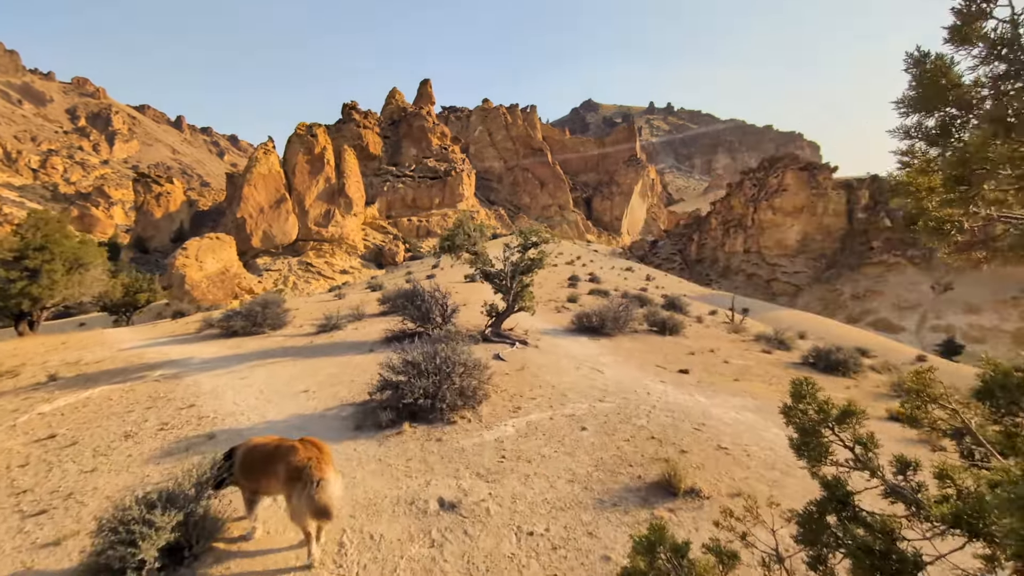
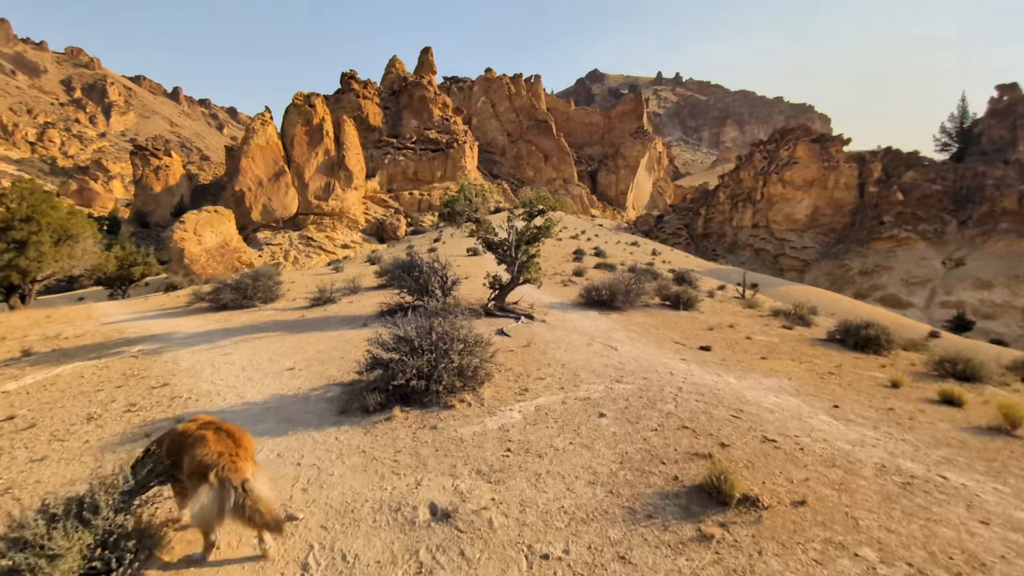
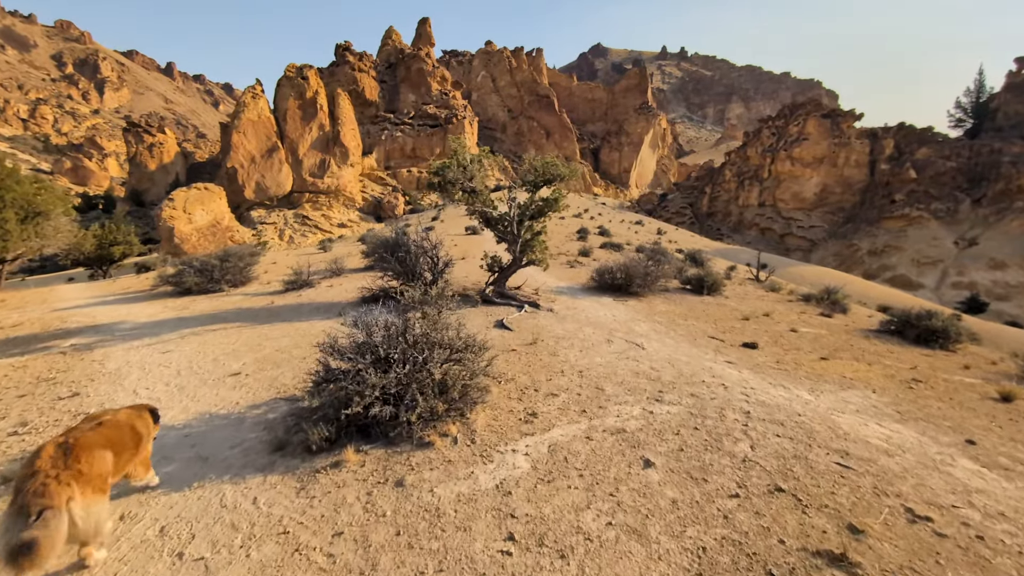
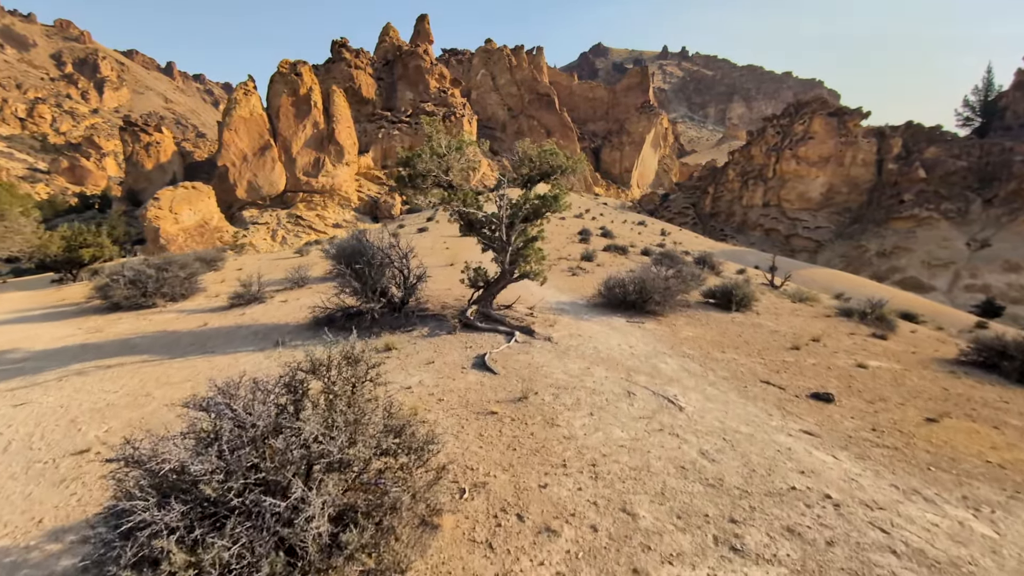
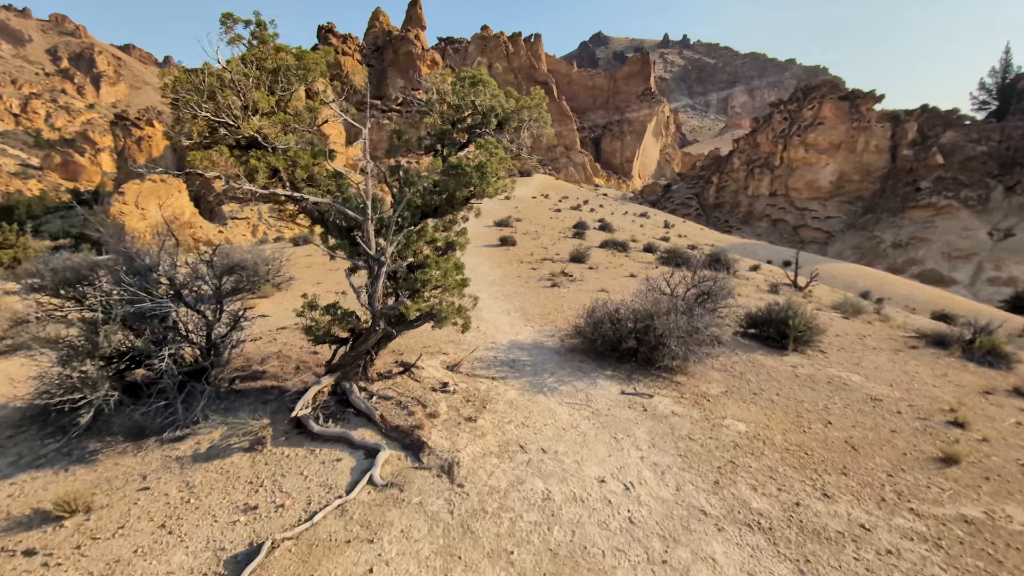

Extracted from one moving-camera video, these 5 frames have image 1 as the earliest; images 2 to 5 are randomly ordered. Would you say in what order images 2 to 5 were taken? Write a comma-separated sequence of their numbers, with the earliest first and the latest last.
2, 3, 4, 5
